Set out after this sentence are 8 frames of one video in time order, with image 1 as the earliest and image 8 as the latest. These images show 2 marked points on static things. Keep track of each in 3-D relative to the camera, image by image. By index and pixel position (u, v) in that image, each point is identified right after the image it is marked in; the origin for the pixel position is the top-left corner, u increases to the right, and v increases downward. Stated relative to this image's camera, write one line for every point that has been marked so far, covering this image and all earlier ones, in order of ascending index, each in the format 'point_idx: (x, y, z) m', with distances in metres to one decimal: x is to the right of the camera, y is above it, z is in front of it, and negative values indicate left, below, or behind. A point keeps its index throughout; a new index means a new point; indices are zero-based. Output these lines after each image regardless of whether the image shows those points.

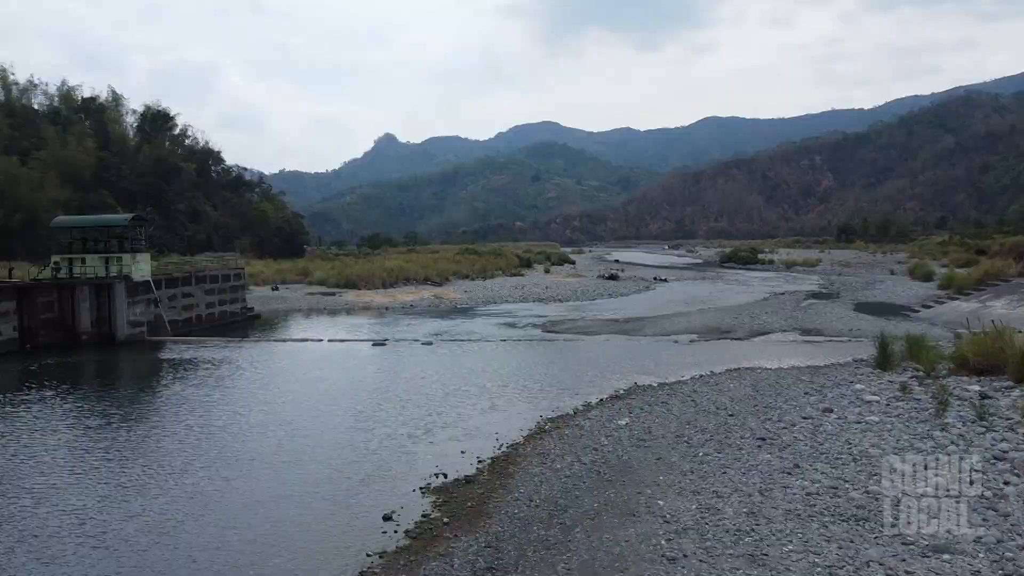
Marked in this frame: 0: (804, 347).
0: (+7.6, -1.5, +16.8) m
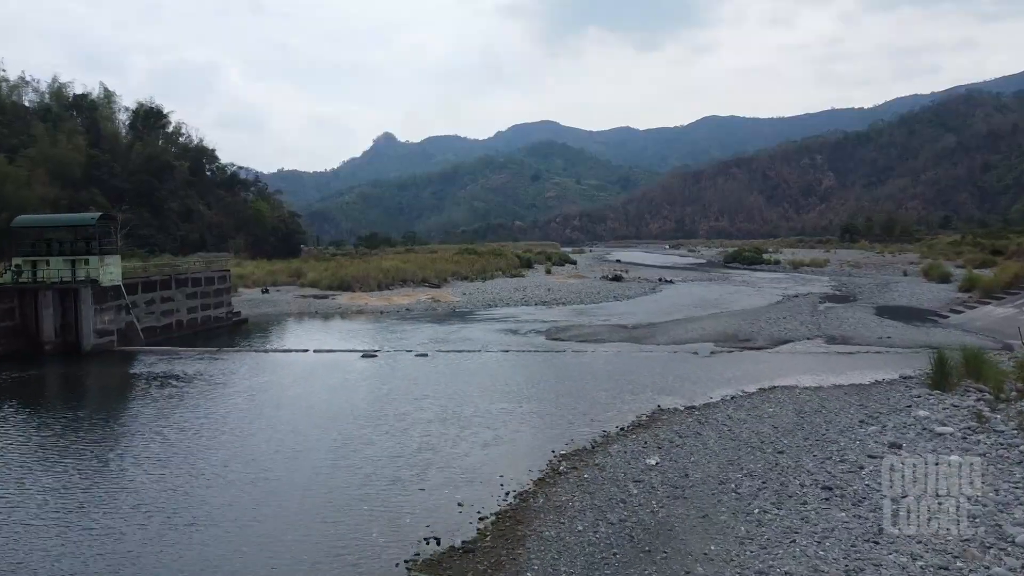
0: (+7.7, -1.7, +15.2) m
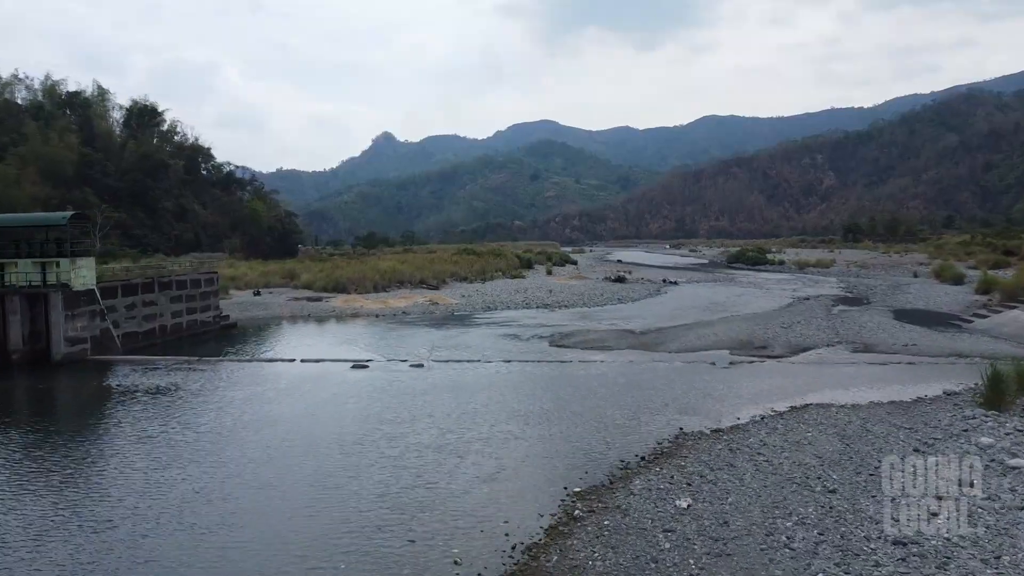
0: (+7.8, -1.8, +14.0) m
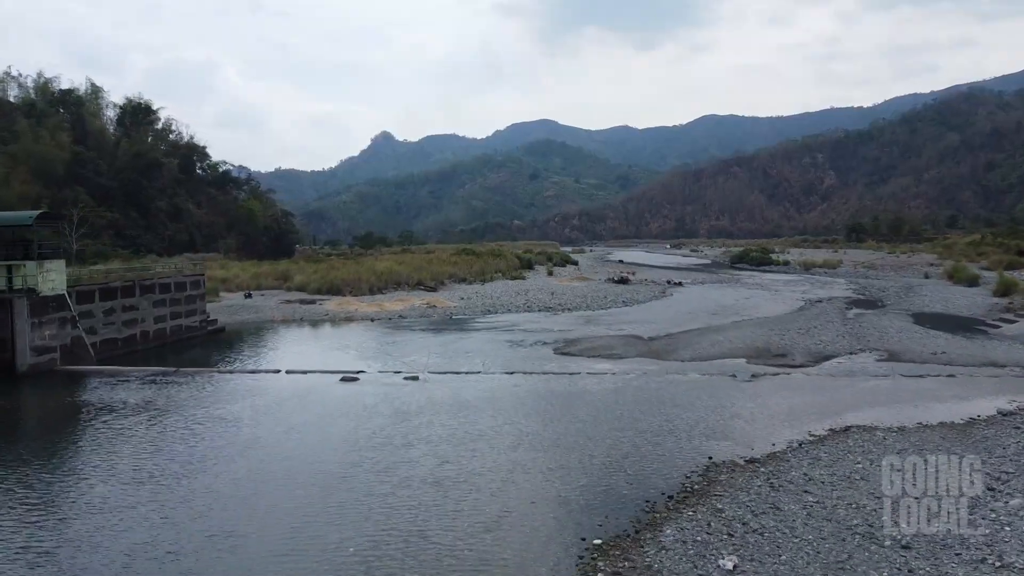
0: (+7.8, -1.9, +12.8) m
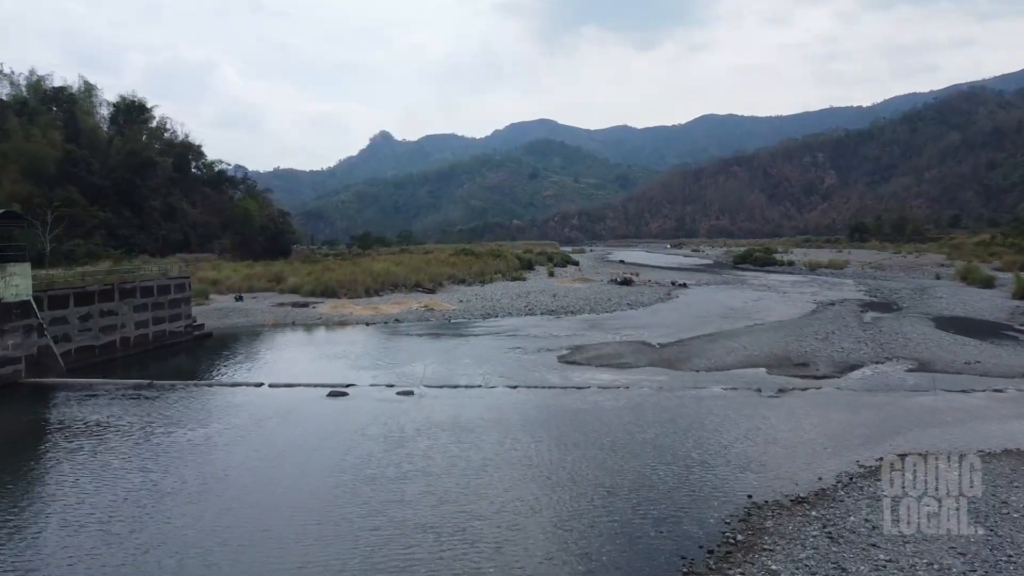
0: (+7.9, -2.0, +11.6) m
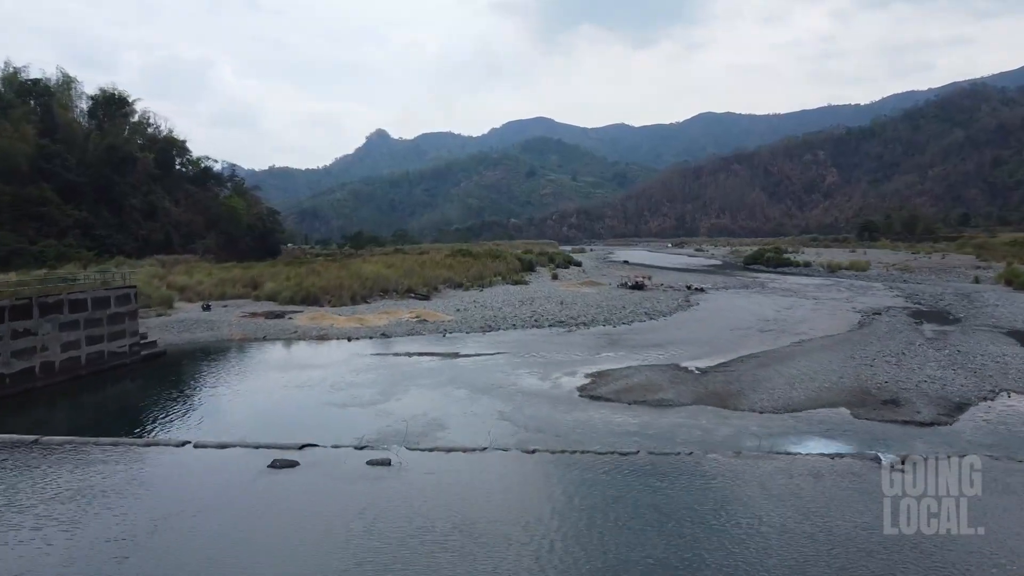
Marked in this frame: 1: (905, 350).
0: (+8.1, -2.4, +8.0) m
1: (+11.5, -1.8, +18.9) m
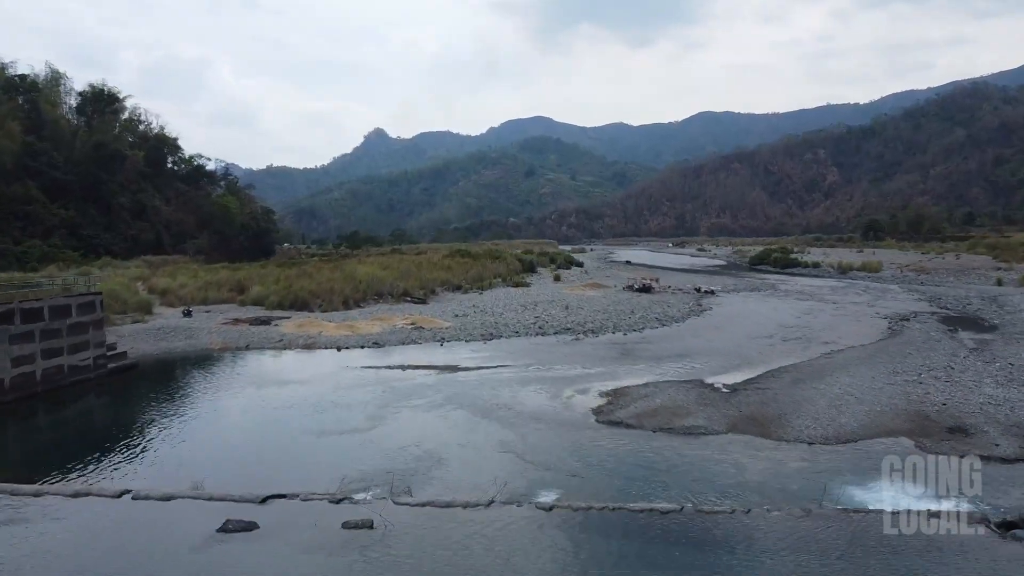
0: (+8.3, -2.6, +6.2) m
1: (+11.6, -2.0, +17.1) m
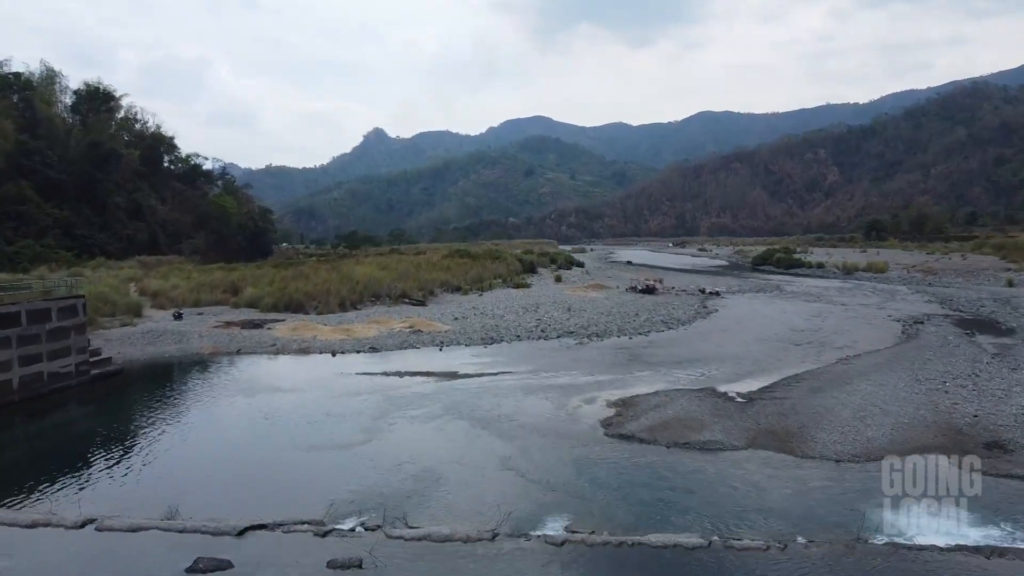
0: (+8.4, -2.7, +5.4) m
1: (+11.6, -2.1, +16.3) m
